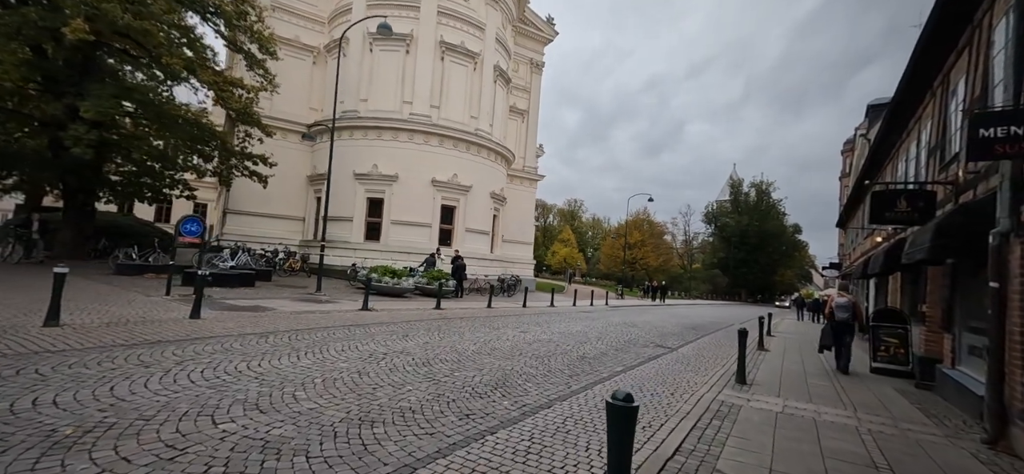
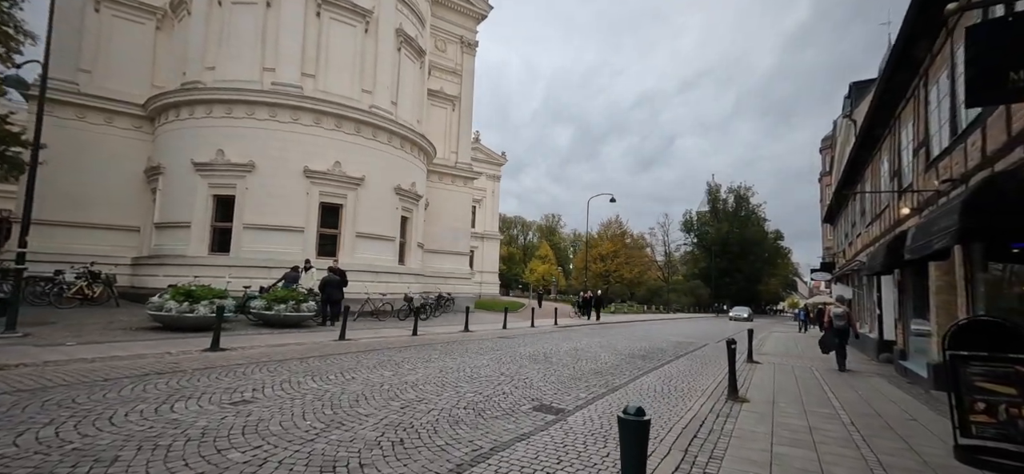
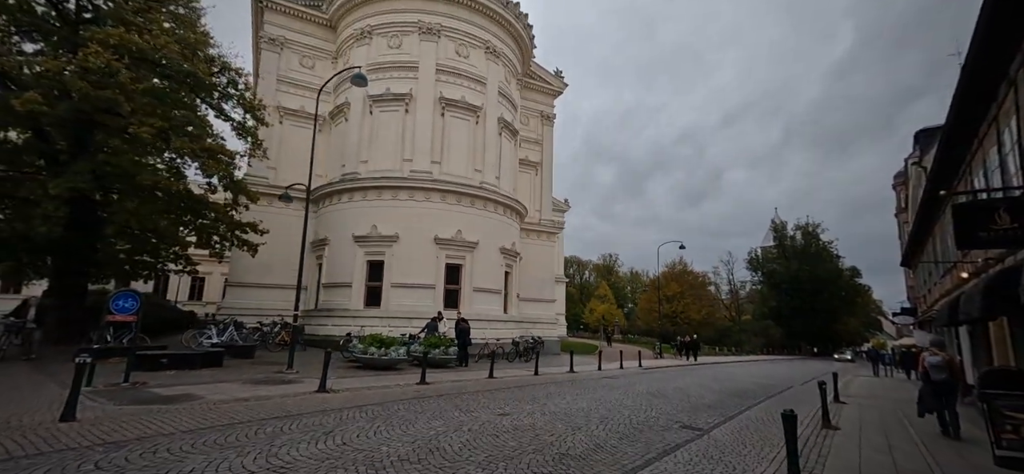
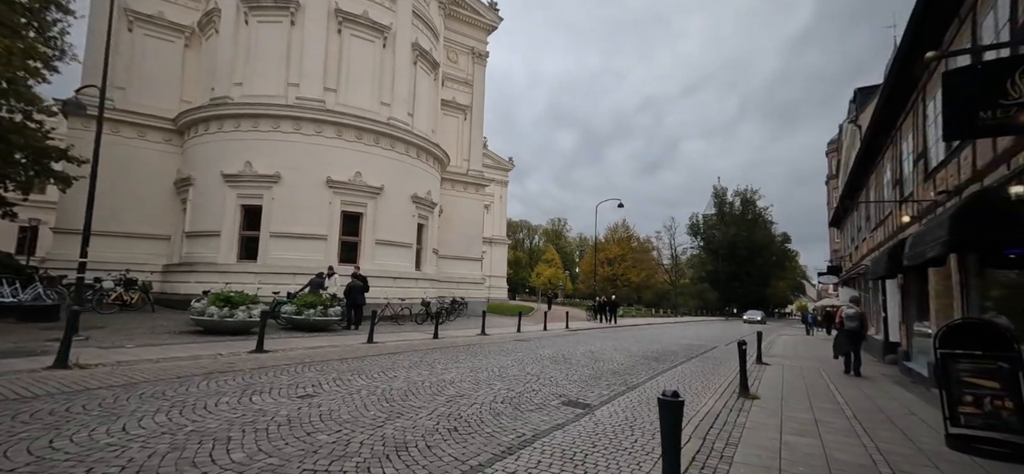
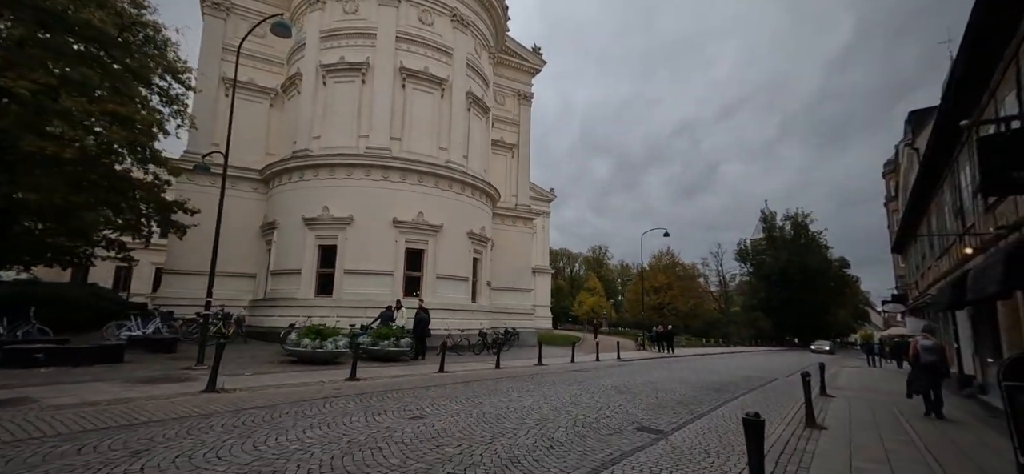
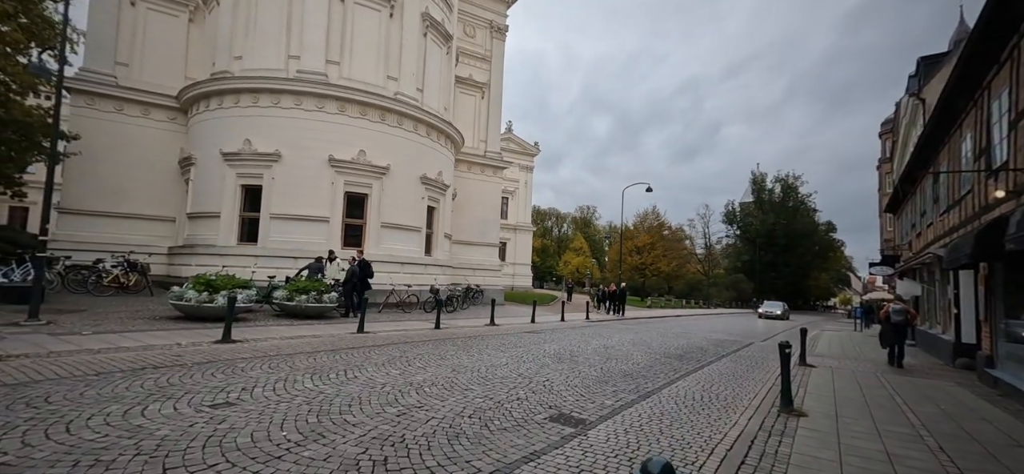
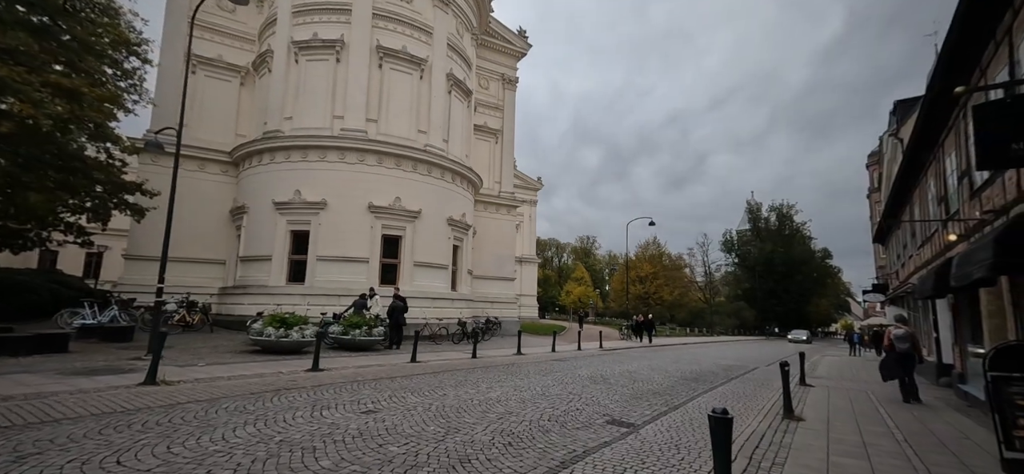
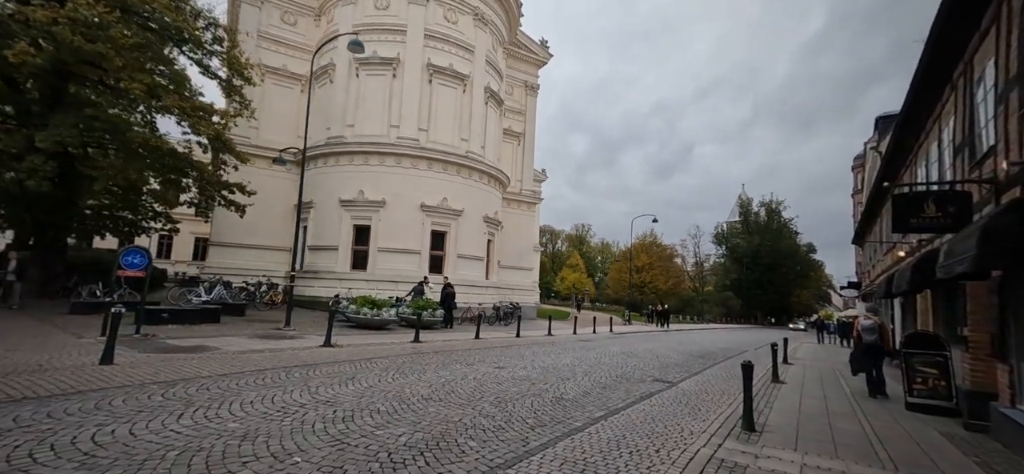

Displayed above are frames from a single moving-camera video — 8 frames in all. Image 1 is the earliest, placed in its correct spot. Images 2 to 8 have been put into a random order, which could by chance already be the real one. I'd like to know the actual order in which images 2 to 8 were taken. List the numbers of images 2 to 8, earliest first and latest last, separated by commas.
8, 3, 5, 7, 4, 2, 6
